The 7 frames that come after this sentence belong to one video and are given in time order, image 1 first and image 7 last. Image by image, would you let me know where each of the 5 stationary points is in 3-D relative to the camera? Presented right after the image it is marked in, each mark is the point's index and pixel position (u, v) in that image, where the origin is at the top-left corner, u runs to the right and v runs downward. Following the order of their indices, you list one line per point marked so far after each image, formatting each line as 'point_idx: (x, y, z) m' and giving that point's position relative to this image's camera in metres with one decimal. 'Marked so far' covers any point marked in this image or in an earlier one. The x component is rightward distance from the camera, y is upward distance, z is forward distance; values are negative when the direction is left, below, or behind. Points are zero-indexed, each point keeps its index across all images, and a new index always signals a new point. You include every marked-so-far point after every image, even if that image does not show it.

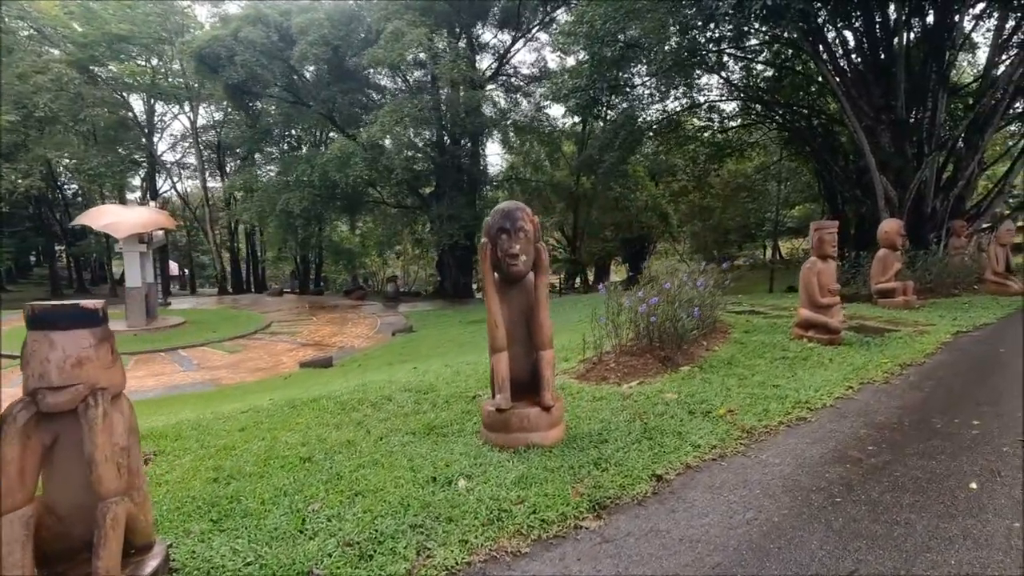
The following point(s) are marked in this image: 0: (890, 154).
0: (+6.1, +2.1, +9.0) m
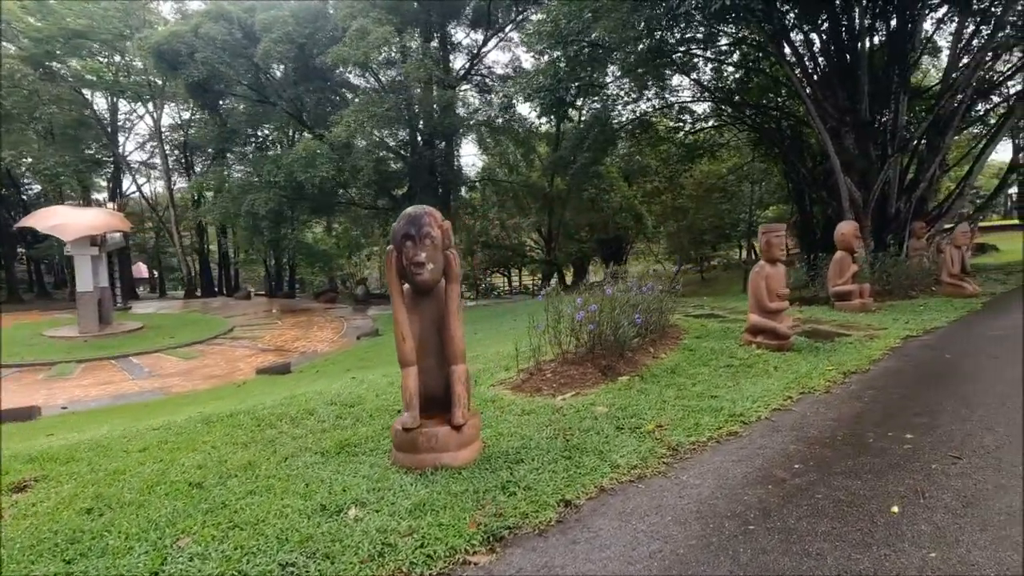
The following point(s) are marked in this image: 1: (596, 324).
0: (+5.5, +2.1, +9.0) m
1: (+0.5, -0.2, +3.6) m
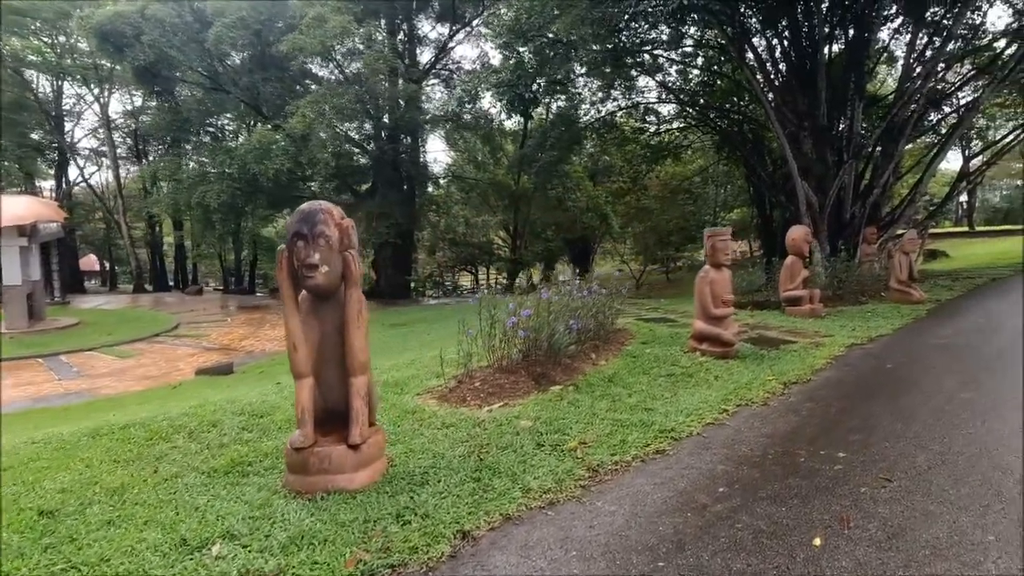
0: (+4.9, +2.1, +9.1) m
1: (+0.1, -0.3, +3.4) m
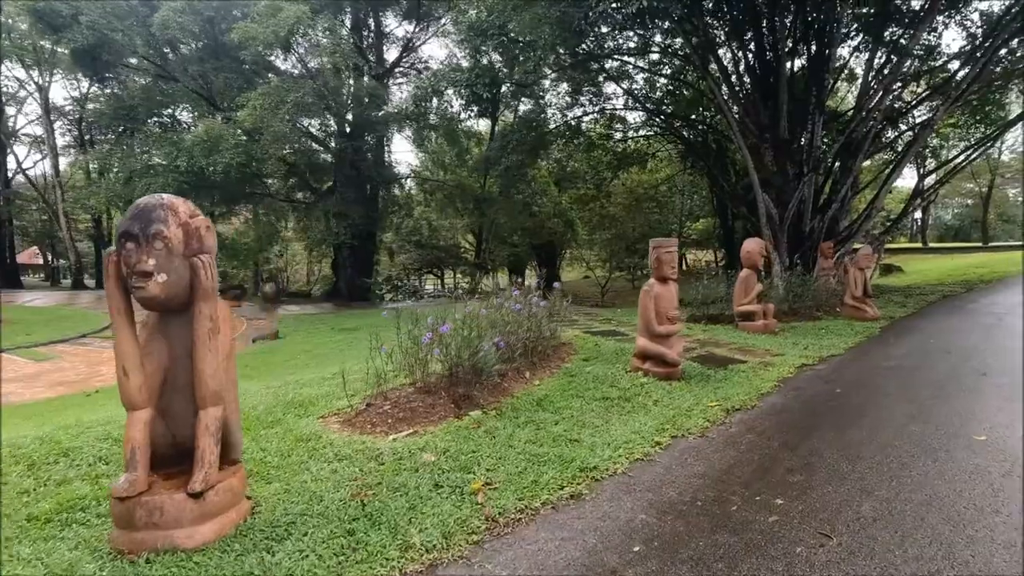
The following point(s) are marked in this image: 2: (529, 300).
0: (+4.2, +1.8, +9.0) m
1: (-0.4, -0.3, +3.0) m
2: (+0.1, -0.1, +4.1) m
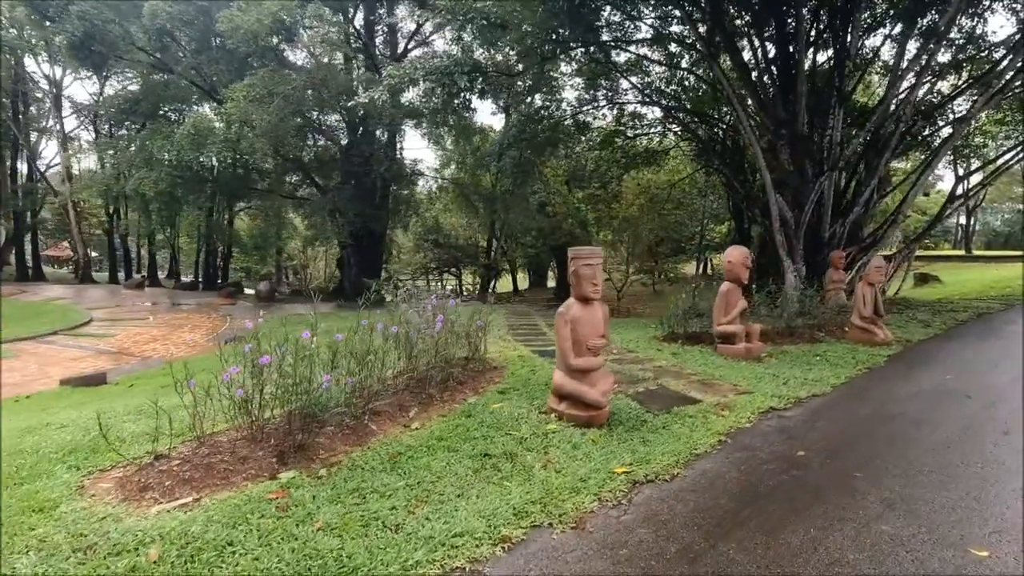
0: (+3.9, +1.7, +8.0) m
1: (-1.0, -0.4, +2.3) m
2: (-0.4, -0.2, +3.4) m
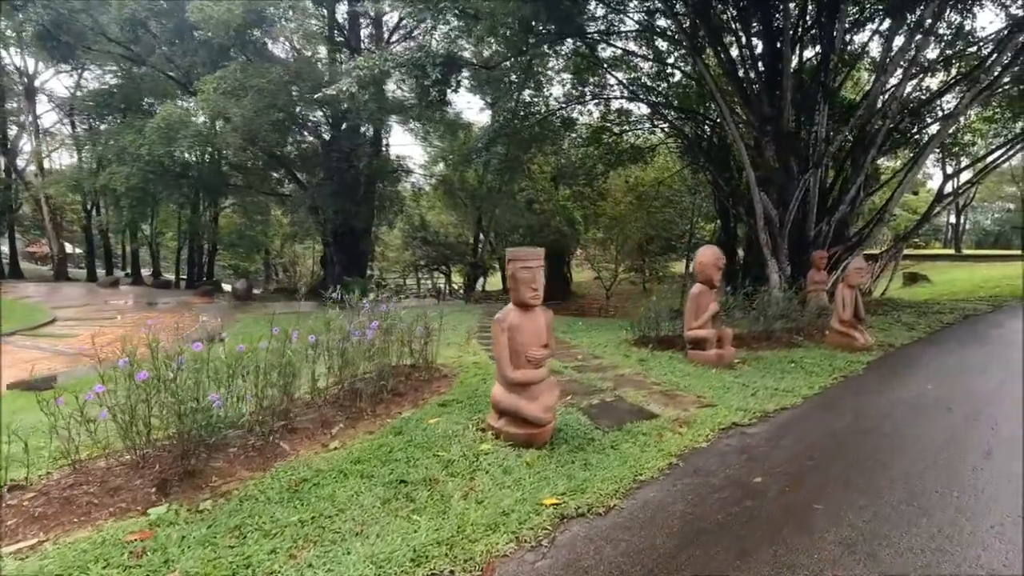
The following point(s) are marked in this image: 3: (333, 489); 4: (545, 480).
0: (+3.5, +1.7, +7.8) m
1: (-1.3, -0.4, +2.1) m
2: (-0.8, -0.2, +3.1) m
3: (-0.7, -0.7, +2.1) m
4: (+0.1, -0.7, +2.2) m
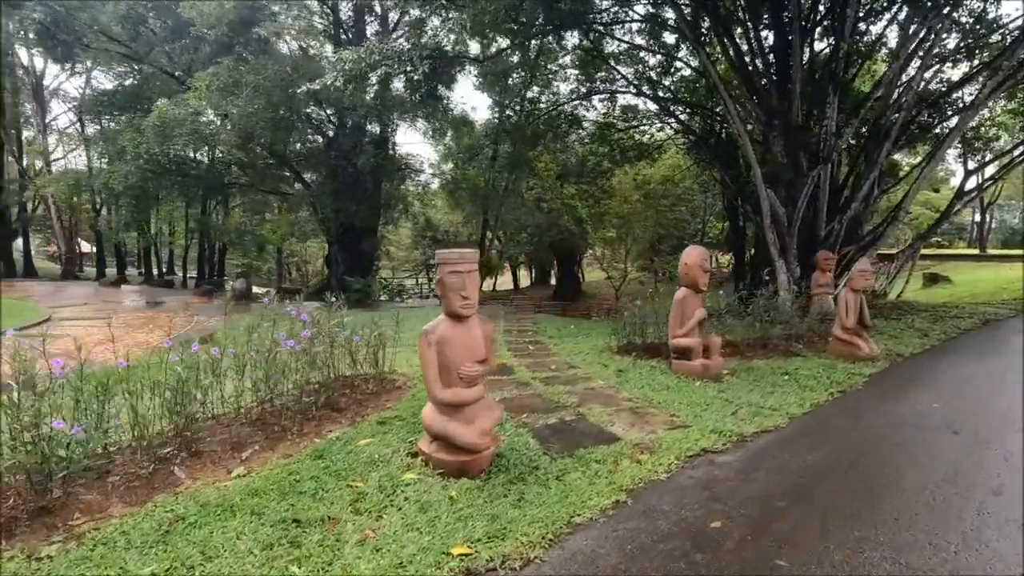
0: (+3.4, +1.6, +7.4) m
1: (-1.6, -0.4, +1.8) m
2: (-1.0, -0.2, +2.8) m
3: (-0.9, -0.8, +1.8) m
4: (-0.1, -0.8, +1.9) m
